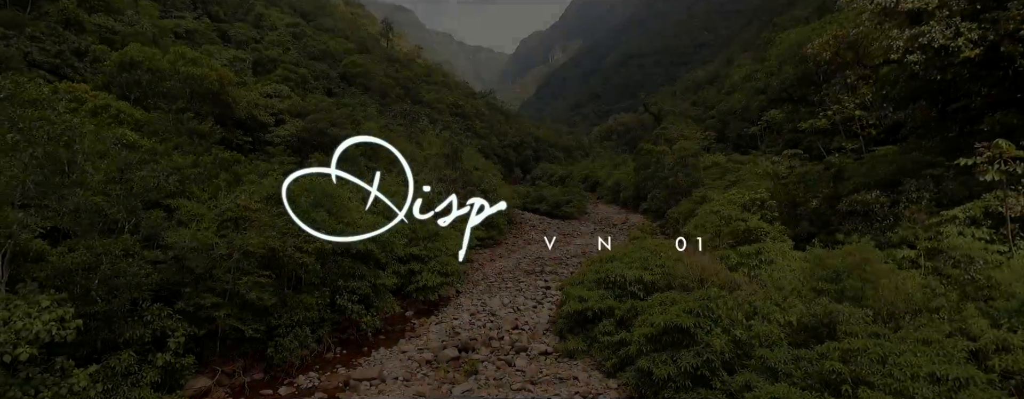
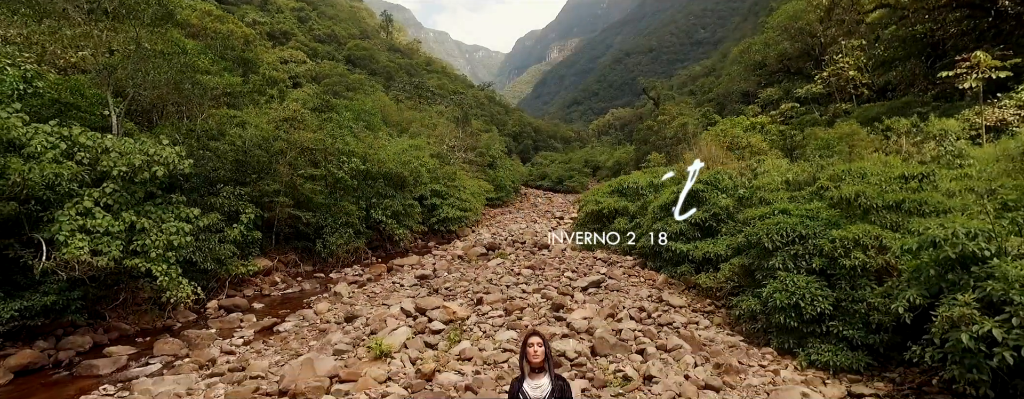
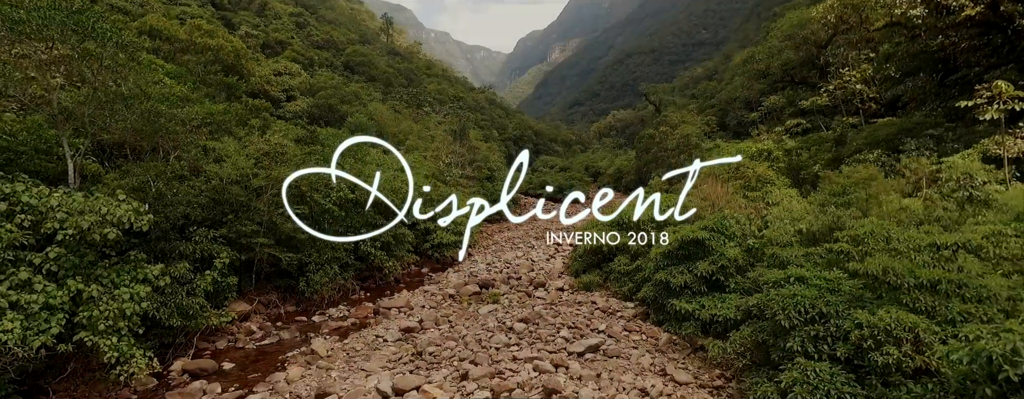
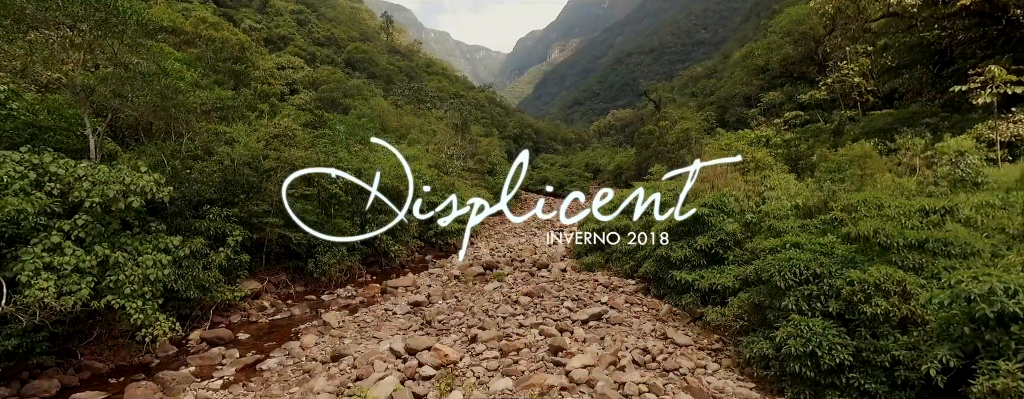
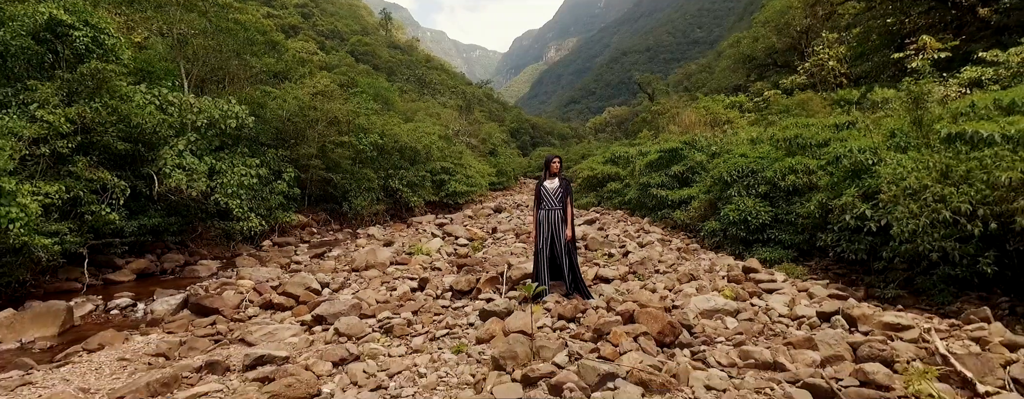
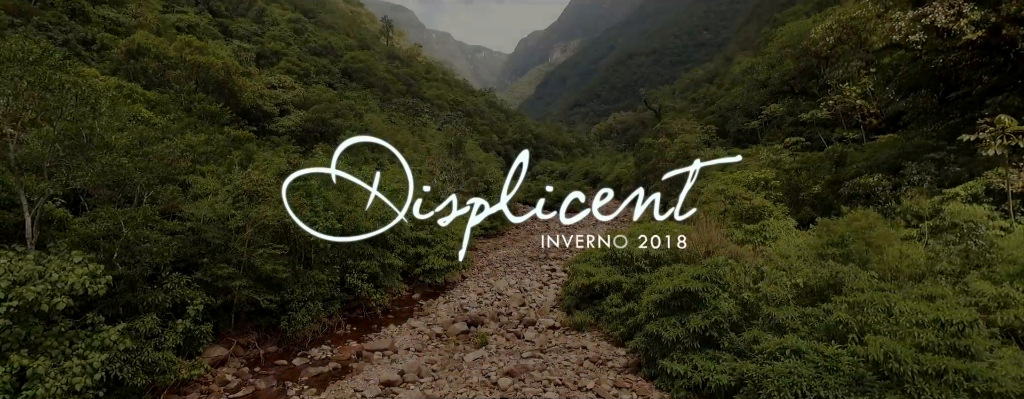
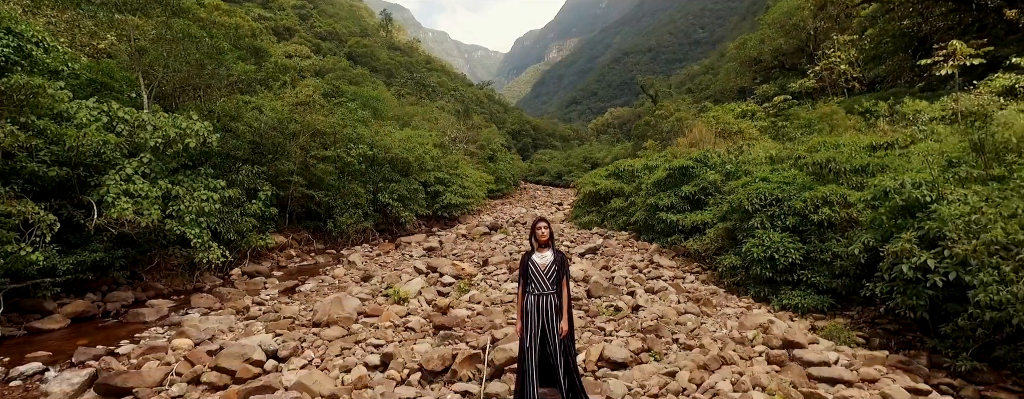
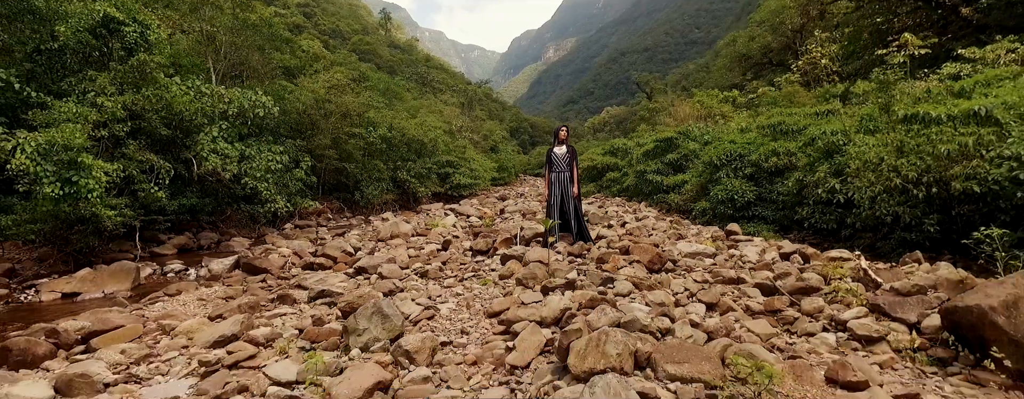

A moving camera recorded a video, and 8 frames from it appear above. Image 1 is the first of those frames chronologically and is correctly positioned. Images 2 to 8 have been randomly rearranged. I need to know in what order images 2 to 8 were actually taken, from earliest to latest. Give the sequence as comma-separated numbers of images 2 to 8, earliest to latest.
6, 3, 4, 2, 7, 5, 8
